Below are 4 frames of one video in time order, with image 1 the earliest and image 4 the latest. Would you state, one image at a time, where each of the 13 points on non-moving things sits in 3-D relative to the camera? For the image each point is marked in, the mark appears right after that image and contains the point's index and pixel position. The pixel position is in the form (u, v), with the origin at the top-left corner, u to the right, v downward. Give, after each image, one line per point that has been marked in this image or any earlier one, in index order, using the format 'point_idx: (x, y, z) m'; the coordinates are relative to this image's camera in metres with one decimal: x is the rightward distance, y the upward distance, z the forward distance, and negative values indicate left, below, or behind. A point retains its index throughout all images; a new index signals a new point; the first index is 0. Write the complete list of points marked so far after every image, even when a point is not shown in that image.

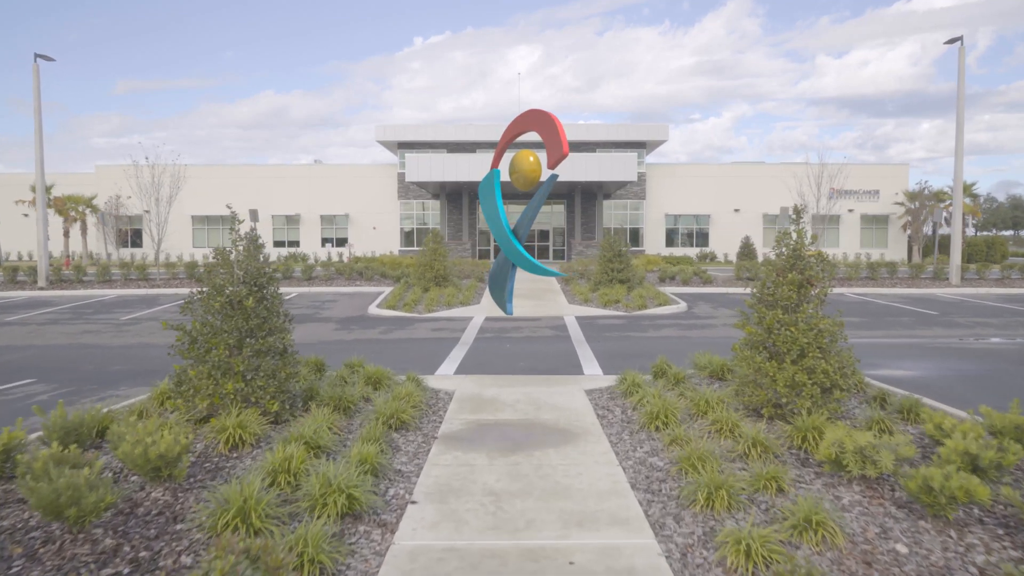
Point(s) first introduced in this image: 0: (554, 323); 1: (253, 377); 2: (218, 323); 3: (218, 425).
0: (+0.5, -0.4, +14.0) m
1: (-1.2, -0.4, +5.5) m
2: (-1.3, -0.2, +5.5) m
3: (-1.2, -0.6, +4.9) m
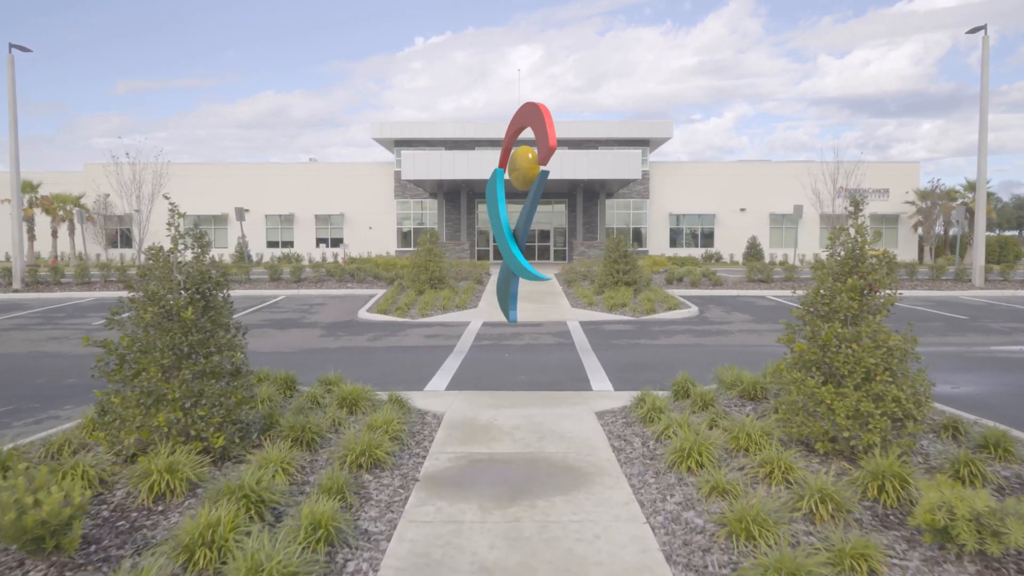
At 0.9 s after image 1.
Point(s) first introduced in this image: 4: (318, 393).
0: (+0.5, -0.4, +13.0) m
1: (-1.2, -0.4, +4.5) m
2: (-1.3, -0.2, +4.5) m
3: (-1.2, -0.6, +3.9) m
4: (-1.0, -0.5, +6.3) m
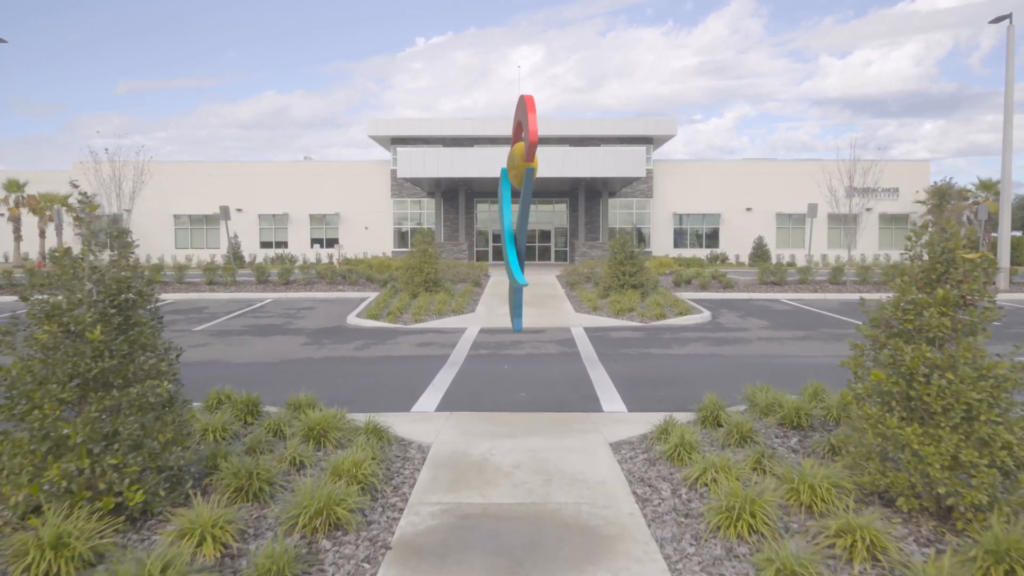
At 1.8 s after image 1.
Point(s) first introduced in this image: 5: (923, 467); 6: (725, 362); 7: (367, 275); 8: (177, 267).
0: (+0.5, -0.5, +12.0) m
1: (-1.2, -0.5, +3.5) m
2: (-1.3, -0.2, +3.5) m
3: (-1.2, -0.6, +3.0) m
4: (-1.0, -0.6, +5.3) m
5: (+1.2, -0.5, +3.4) m
6: (+1.7, -0.6, +9.7) m
7: (-2.2, +0.2, +18.4) m
8: (-5.1, +0.3, +18.4) m
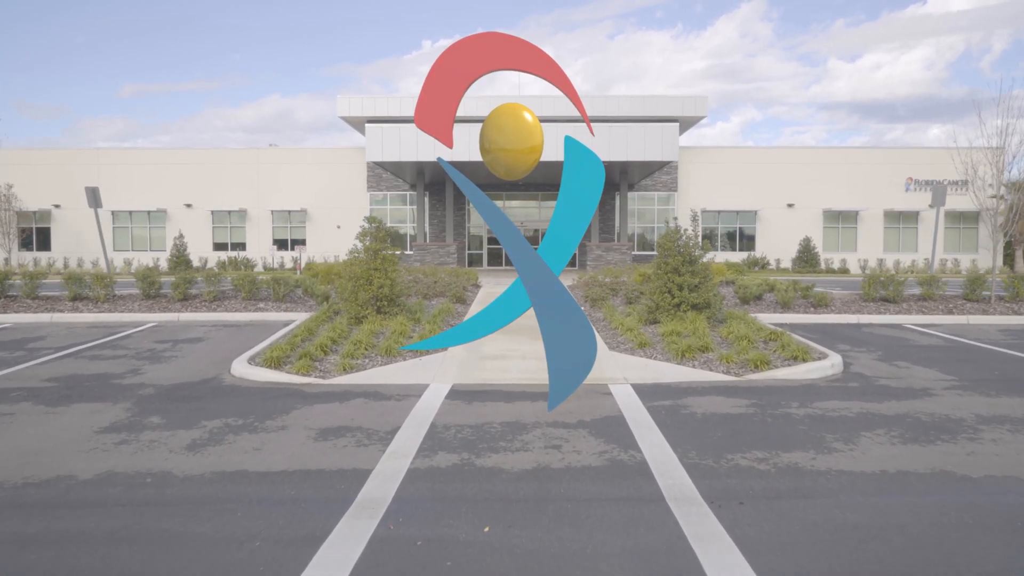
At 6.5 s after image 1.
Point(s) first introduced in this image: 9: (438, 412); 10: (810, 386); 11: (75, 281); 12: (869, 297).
0: (+0.5, -0.6, +6.4) m
1: (-1.2, -0.6, -2.1) m
2: (-1.4, -0.4, -2.1) m
3: (-1.2, -0.7, -2.7) m
4: (-1.1, -0.7, -0.3) m
5: (+1.1, -0.6, -2.2) m
6: (+1.7, -0.8, +4.1) m
7: (-2.2, 0.0, +12.8) m
8: (-5.1, +0.1, +12.8) m
9: (-0.4, -0.6, +6.3) m
10: (+1.8, -0.6, +7.3) m
11: (-4.5, +0.1, +12.6) m
12: (+3.9, -0.1, +13.3) m
